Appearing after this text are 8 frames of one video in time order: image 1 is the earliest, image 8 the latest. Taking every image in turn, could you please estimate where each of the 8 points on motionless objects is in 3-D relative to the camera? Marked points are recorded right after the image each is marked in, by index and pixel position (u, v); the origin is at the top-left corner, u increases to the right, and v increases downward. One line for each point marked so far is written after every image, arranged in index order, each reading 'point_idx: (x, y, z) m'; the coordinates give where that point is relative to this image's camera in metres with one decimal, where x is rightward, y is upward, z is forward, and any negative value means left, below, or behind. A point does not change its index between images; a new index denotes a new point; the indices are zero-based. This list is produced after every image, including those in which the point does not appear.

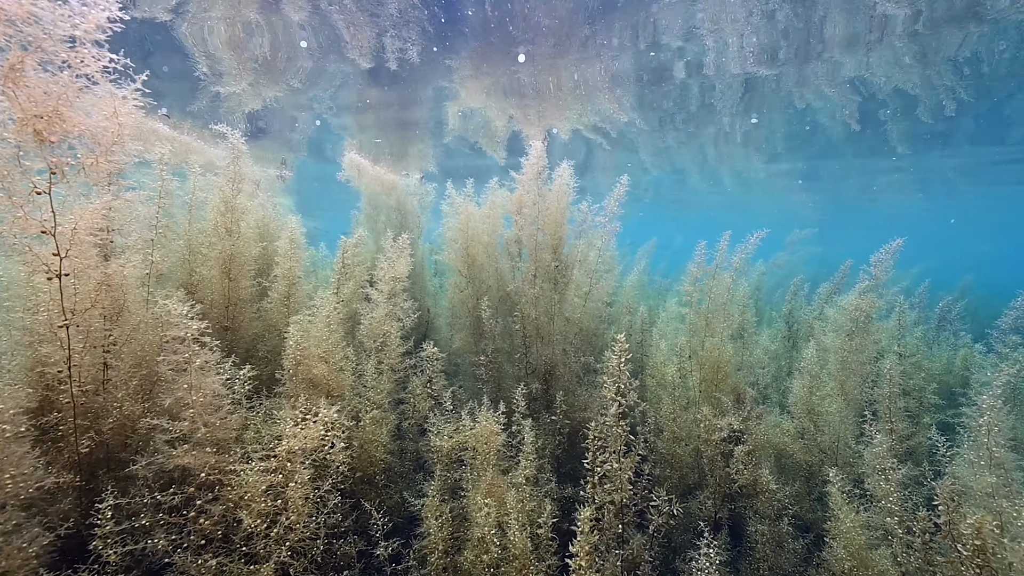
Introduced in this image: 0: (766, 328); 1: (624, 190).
0: (+4.0, -0.7, +6.3) m
1: (+1.1, +1.1, +4.2) m
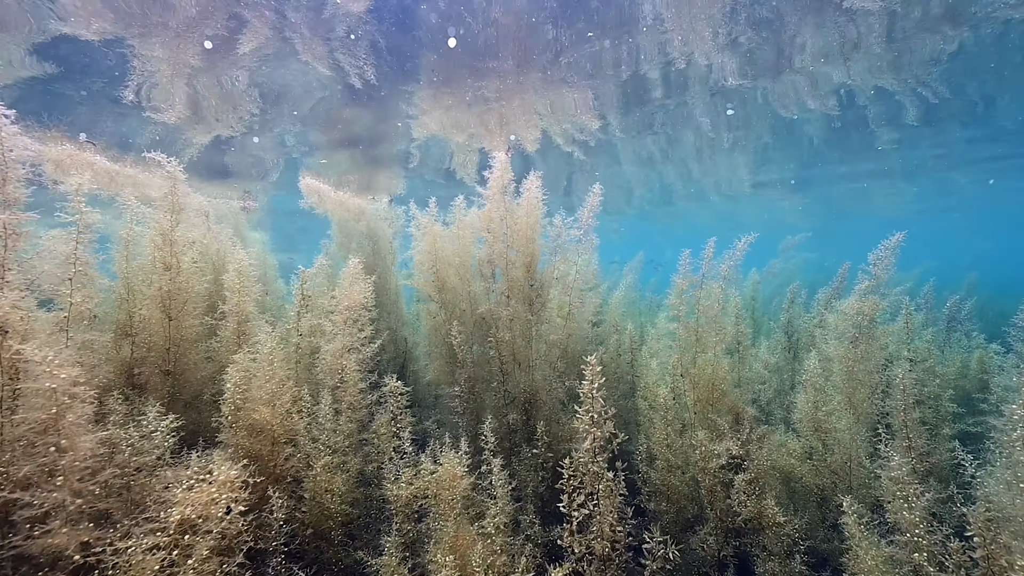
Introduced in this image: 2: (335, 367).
0: (+3.8, -0.8, +5.9) m
1: (+0.8, +0.9, +4.0) m
2: (-1.4, -0.6, +3.0) m
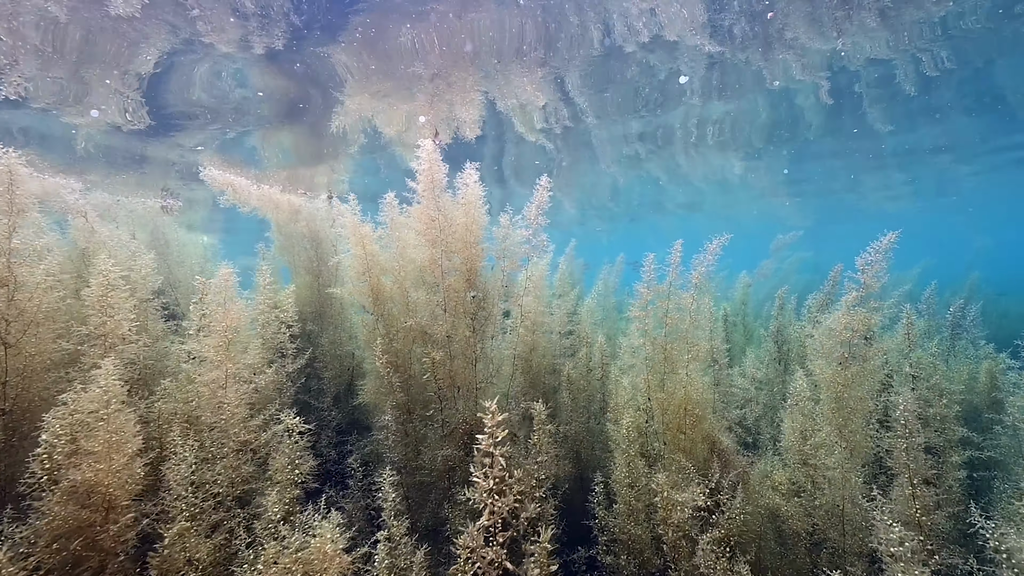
0: (+3.3, -0.9, +5.4) m
1: (+0.3, +0.9, +3.5) m
2: (-1.9, -0.7, +2.5) m
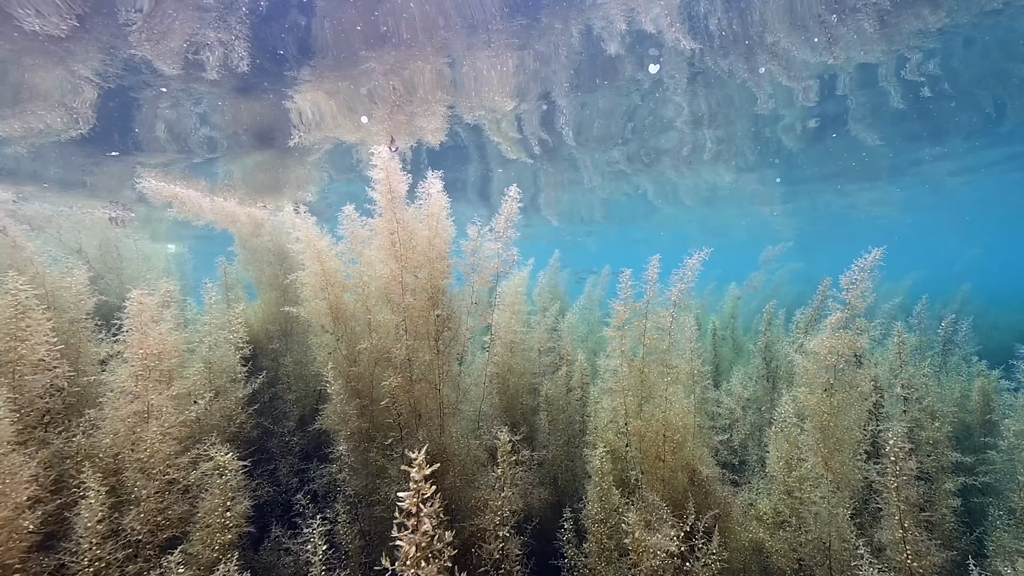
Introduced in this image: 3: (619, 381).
0: (+3.0, -1.1, +5.3) m
1: (0.0, +0.7, +3.3) m
2: (-2.1, -0.9, +2.2) m
3: (+0.9, -0.8, +3.3) m
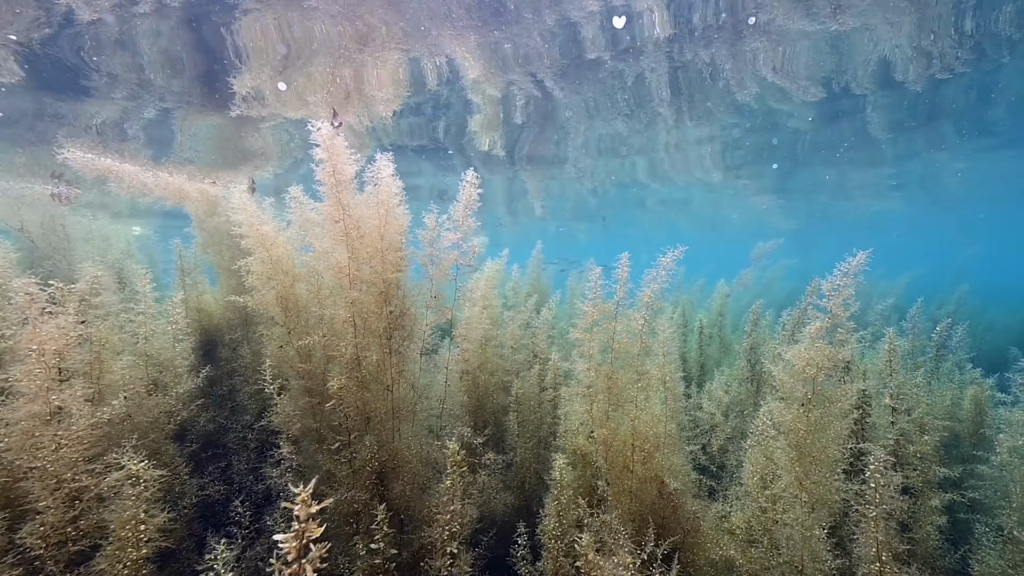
0: (+2.7, -1.0, +5.0) m
1: (-0.3, +0.7, +3.0) m
2: (-2.4, -0.8, +2.0) m
3: (+0.6, -0.8, +3.1) m
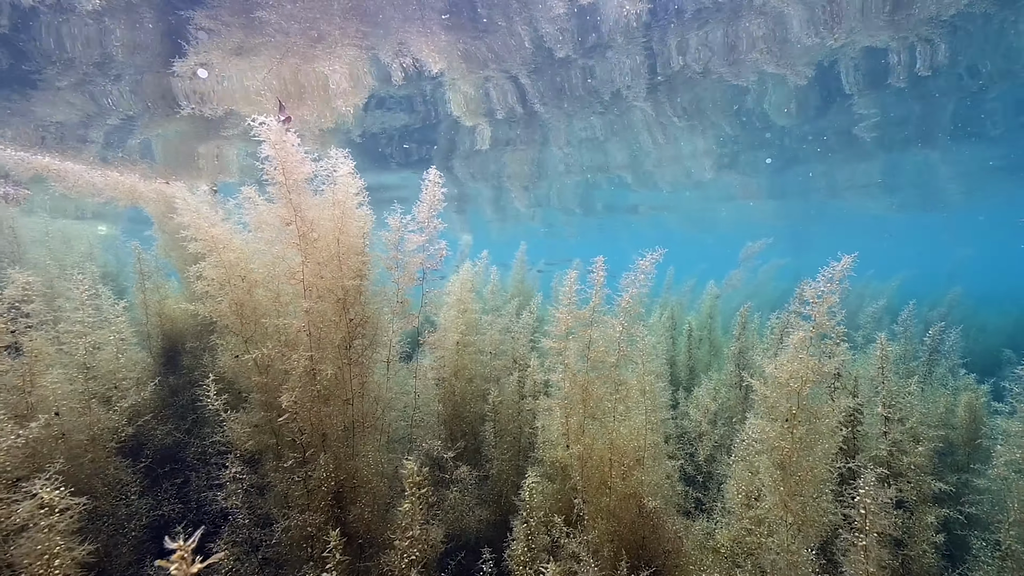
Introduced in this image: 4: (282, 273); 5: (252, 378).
0: (+2.5, -1.1, +4.9) m
1: (-0.5, +0.7, +2.9) m
2: (-2.6, -0.8, +1.8) m
3: (+0.4, -0.8, +2.9) m
4: (-1.6, +0.1, +2.7) m
5: (-1.8, -0.6, +2.7) m
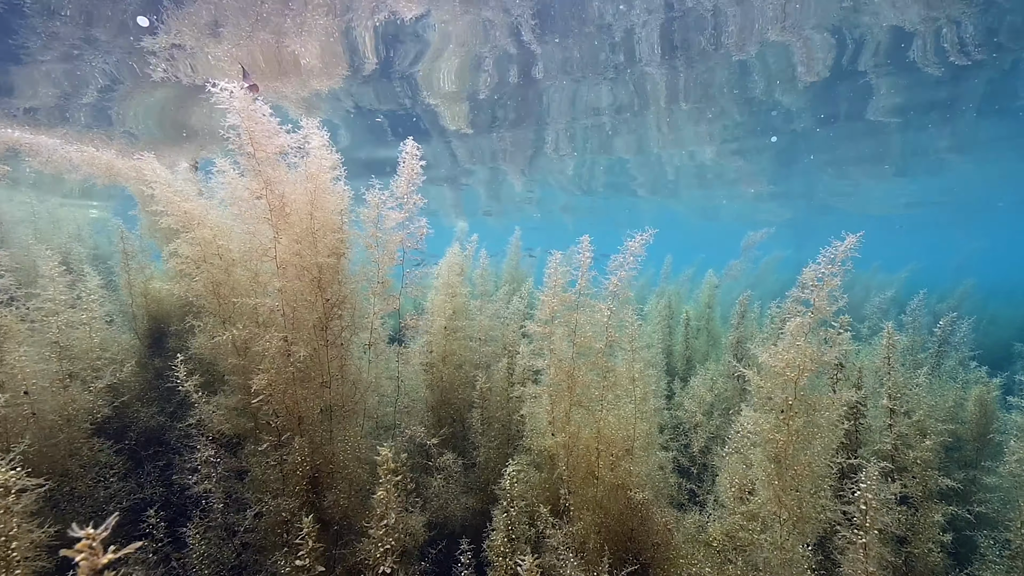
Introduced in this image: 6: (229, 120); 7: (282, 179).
0: (+2.4, -0.9, +4.7) m
1: (-0.6, +0.8, +2.7) m
2: (-2.7, -0.7, +1.7) m
3: (+0.3, -0.7, +2.8) m
4: (-1.7, +0.2, +2.6) m
5: (-1.9, -0.5, +2.6) m
6: (-1.7, +1.0, +2.4) m
7: (-1.4, +0.7, +2.5) m
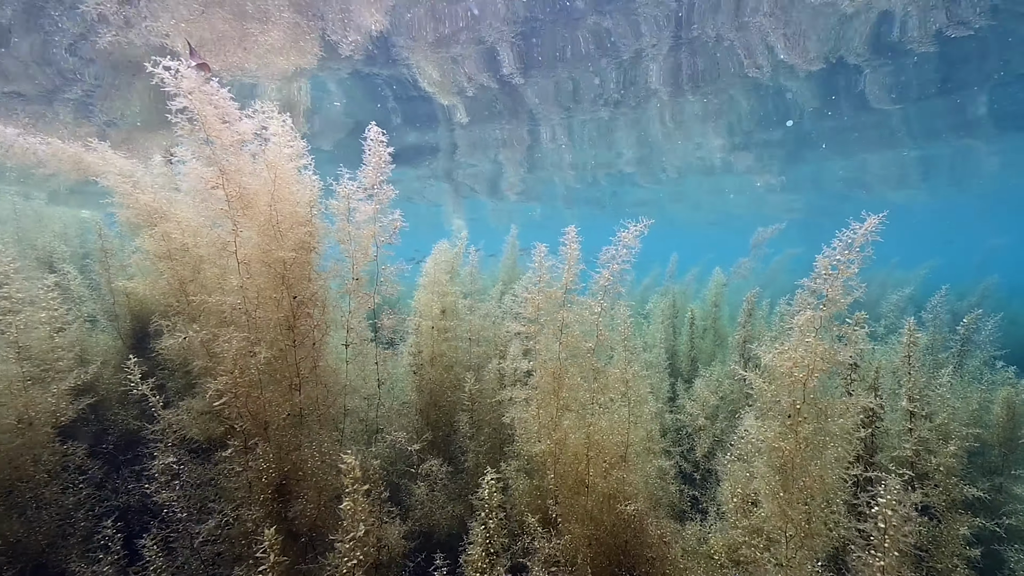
0: (+2.3, -0.9, +4.5) m
1: (-0.7, +0.9, +2.5) m
2: (-2.9, -0.7, +1.6) m
3: (+0.2, -0.7, +2.6) m
4: (-1.8, +0.3, +2.5) m
5: (-2.0, -0.5, +2.5) m
6: (-1.8, +1.1, +2.3) m
7: (-1.5, +0.7, +2.3) m
